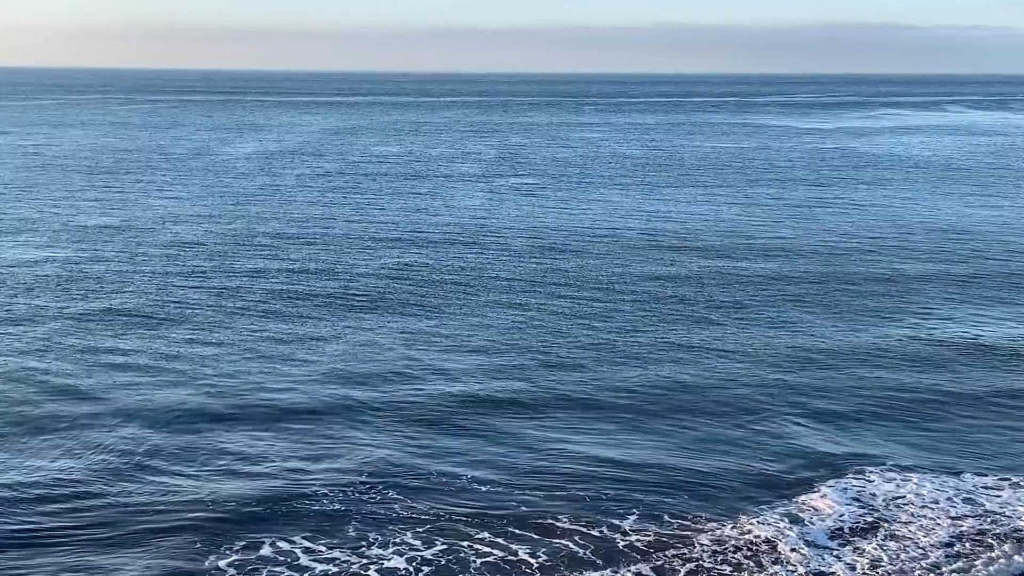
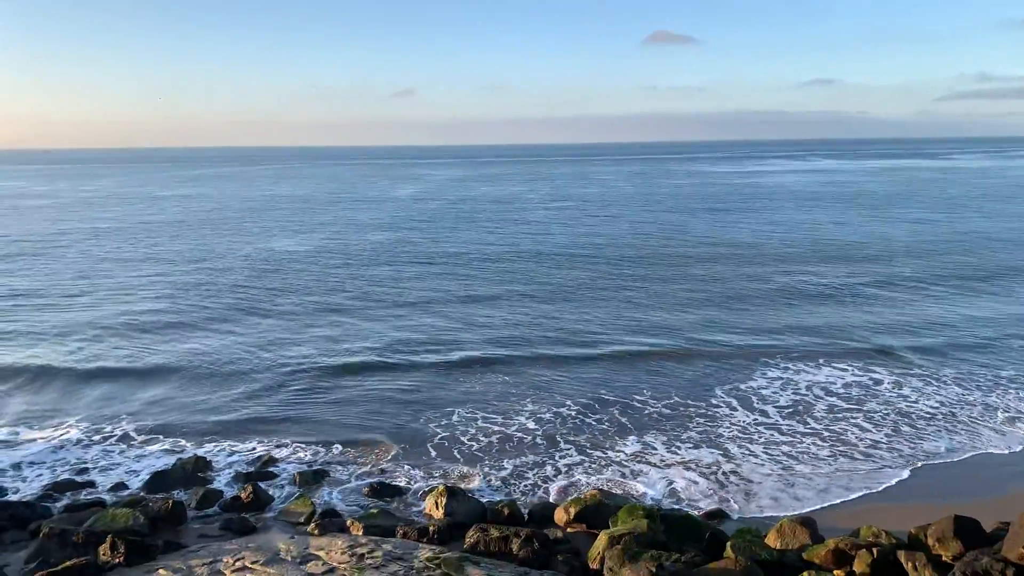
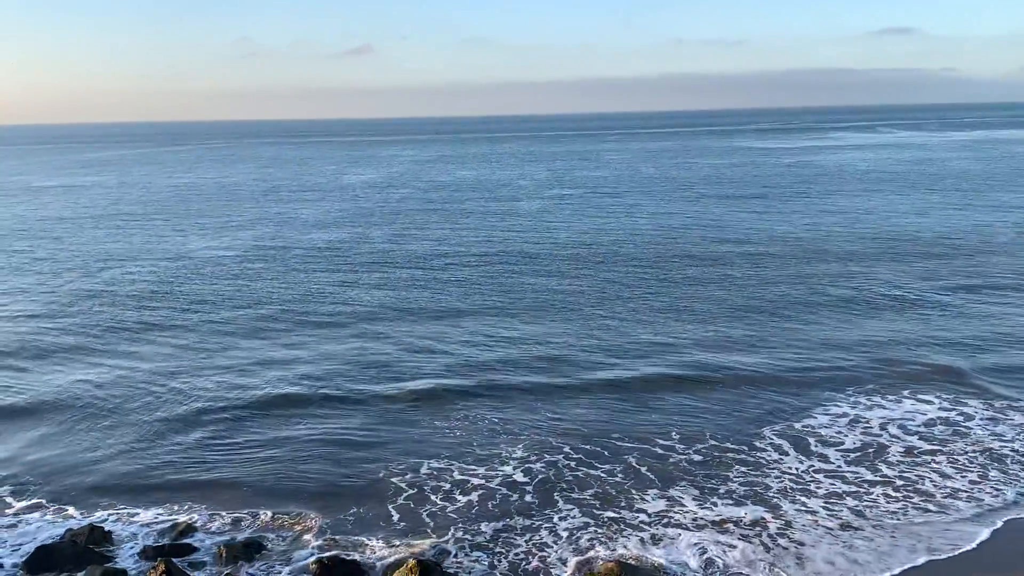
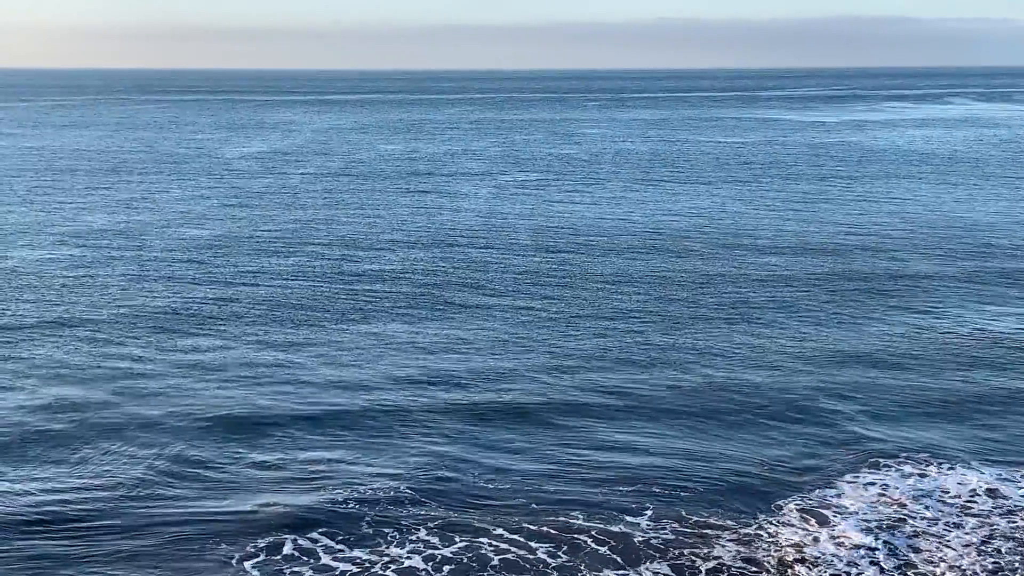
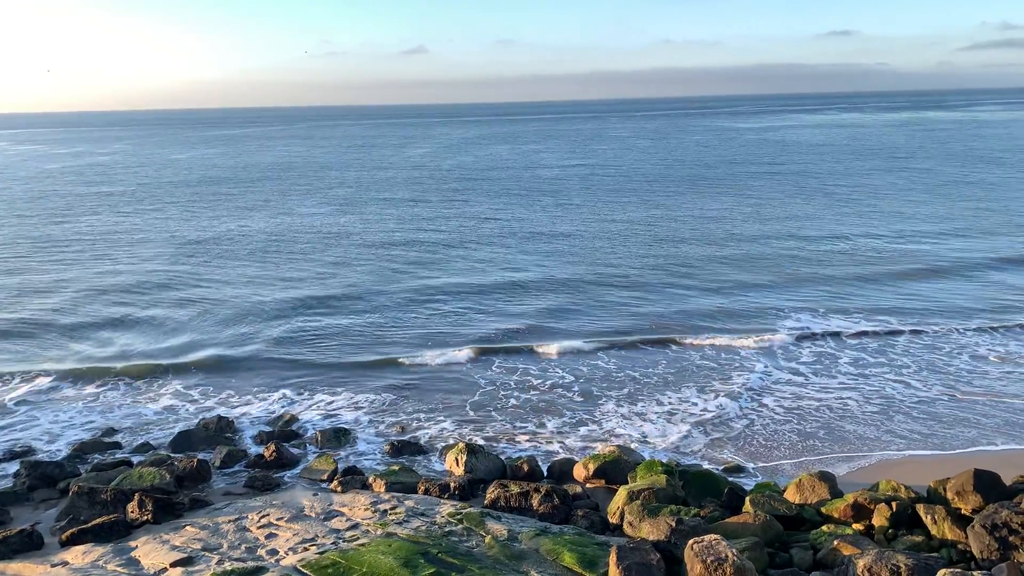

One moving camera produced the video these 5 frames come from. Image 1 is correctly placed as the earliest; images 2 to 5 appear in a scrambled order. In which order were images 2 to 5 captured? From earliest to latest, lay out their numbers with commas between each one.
4, 3, 2, 5
